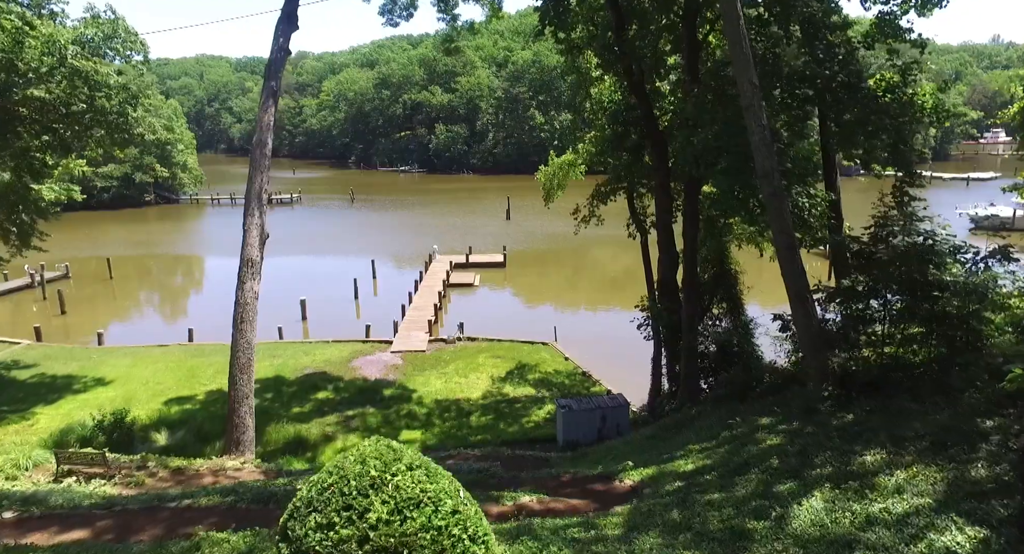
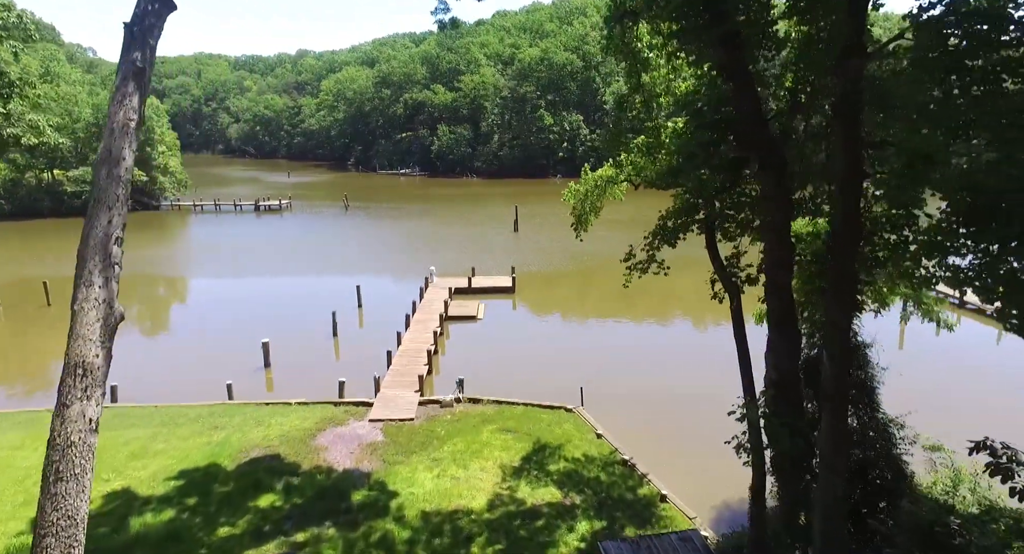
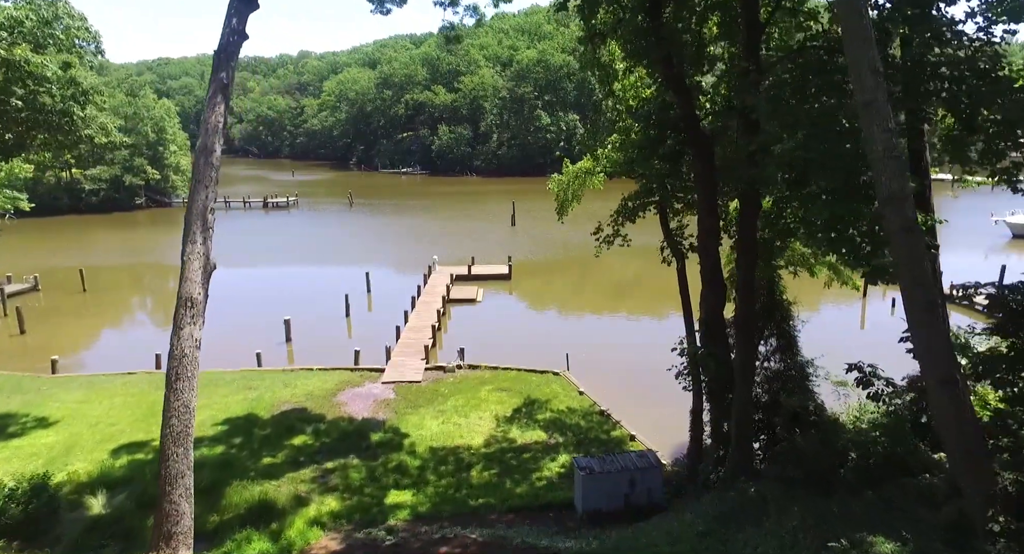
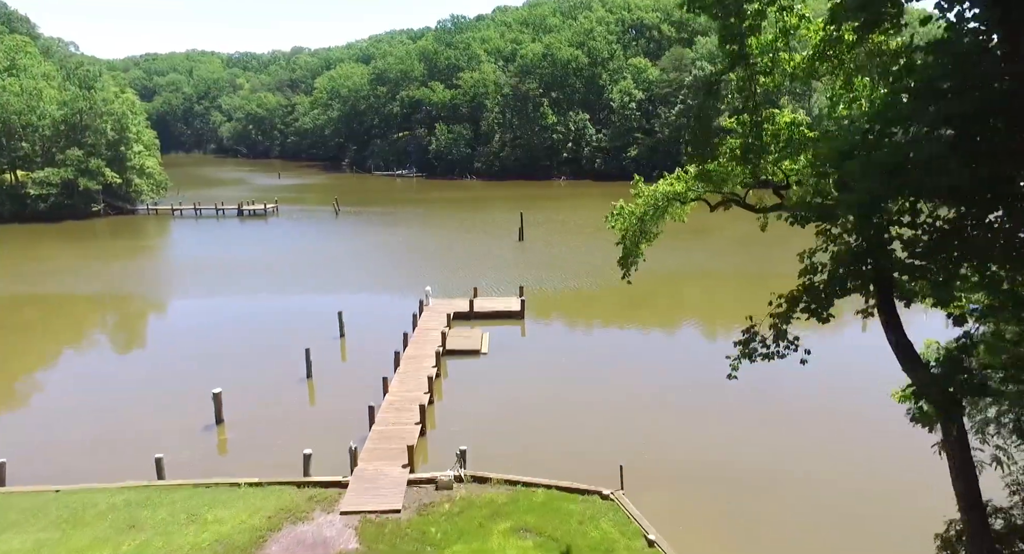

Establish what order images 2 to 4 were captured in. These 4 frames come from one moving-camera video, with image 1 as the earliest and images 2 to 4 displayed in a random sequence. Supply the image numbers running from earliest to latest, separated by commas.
3, 2, 4
